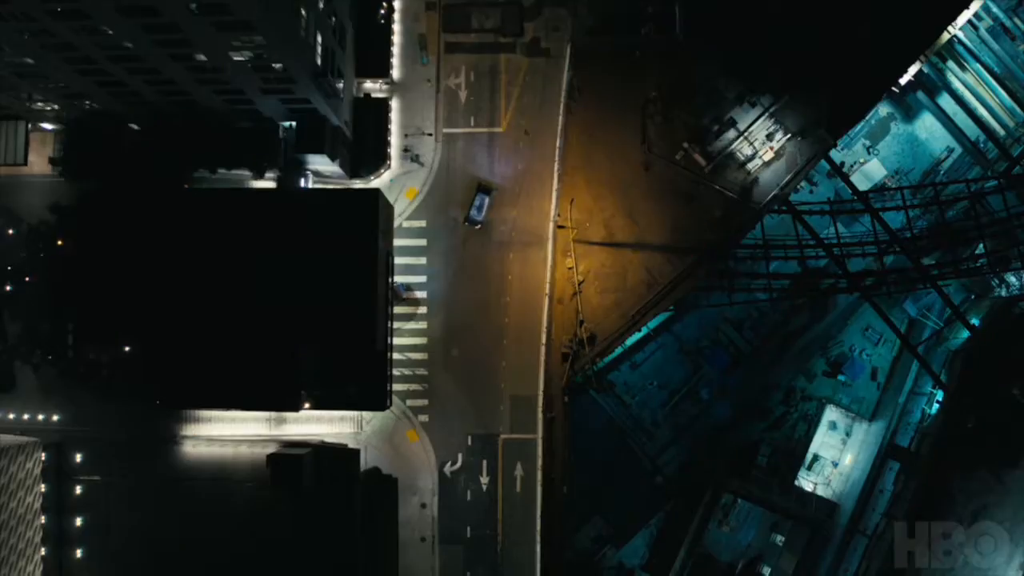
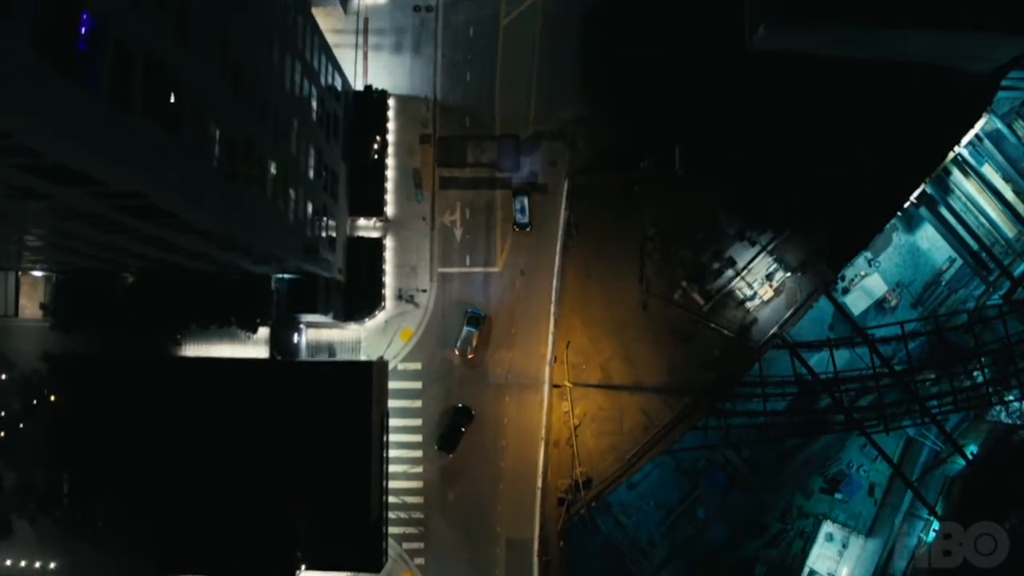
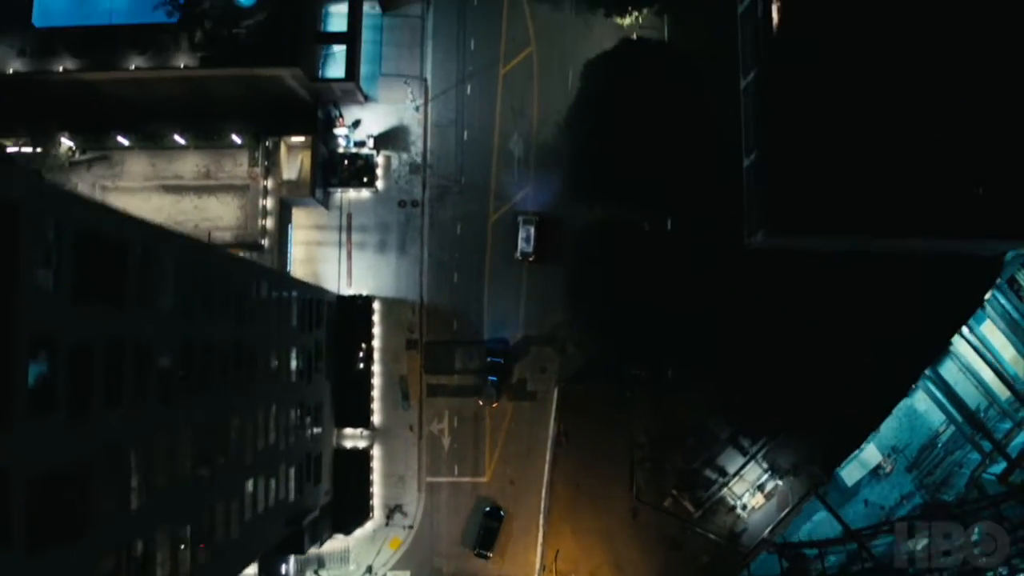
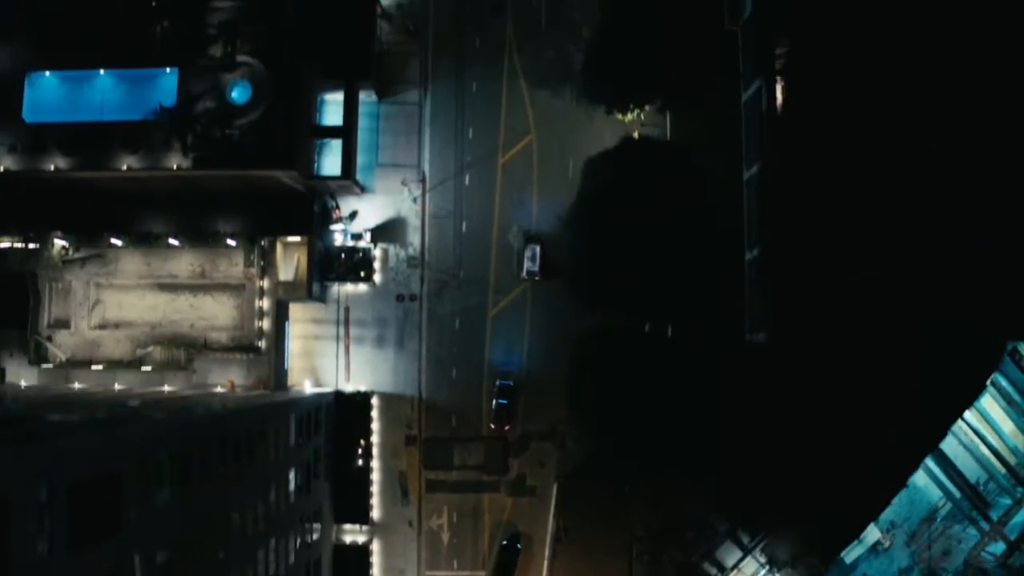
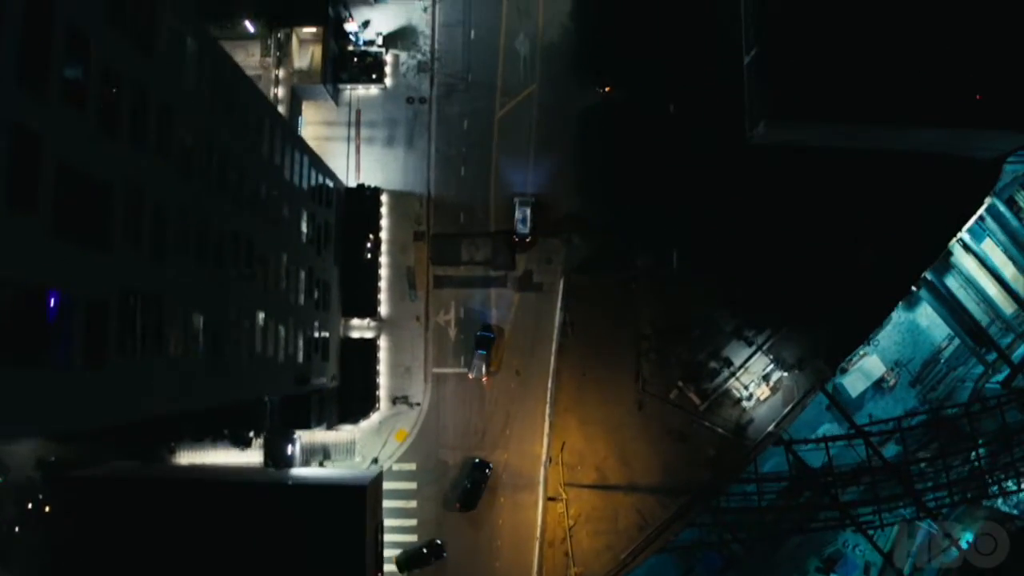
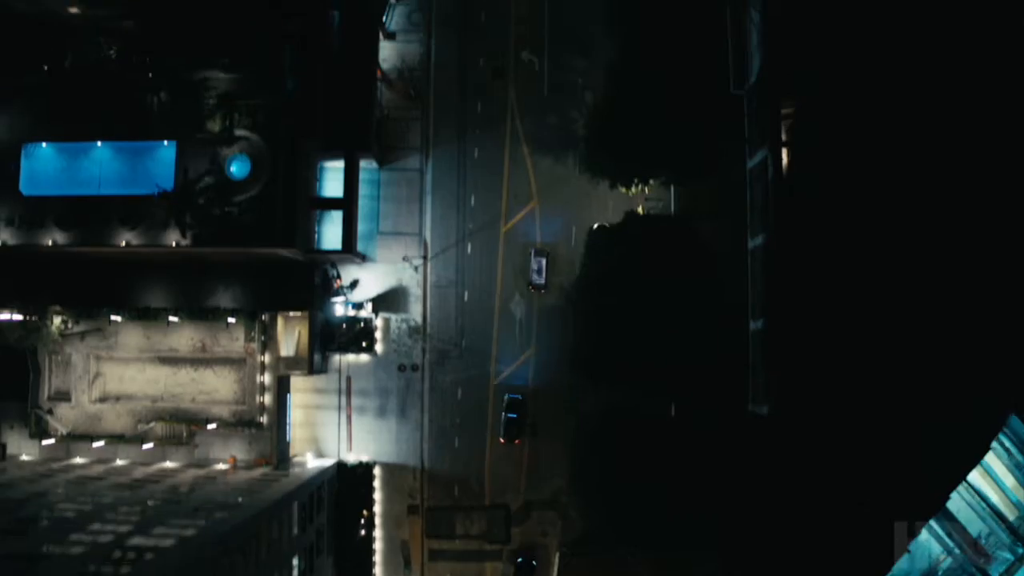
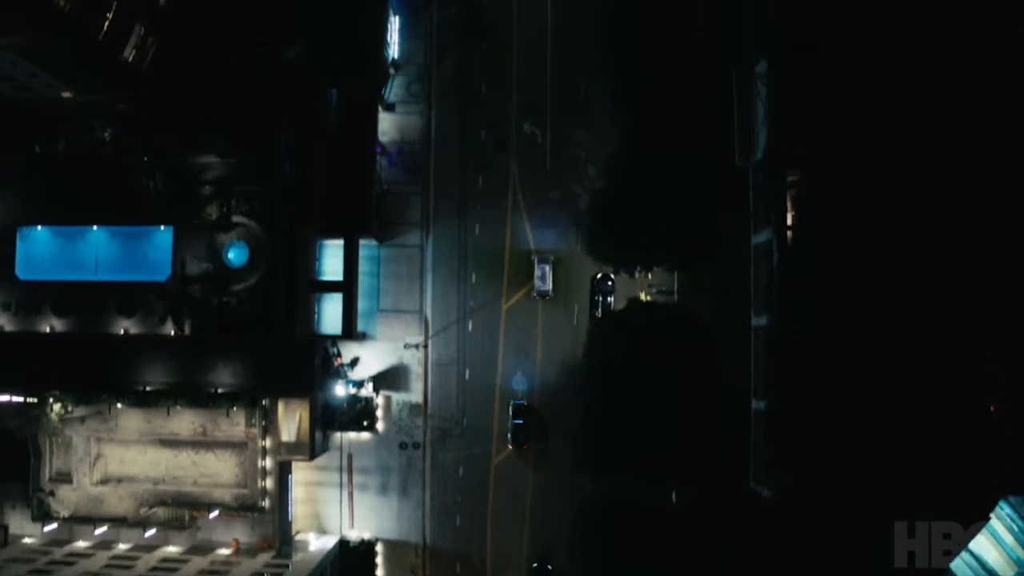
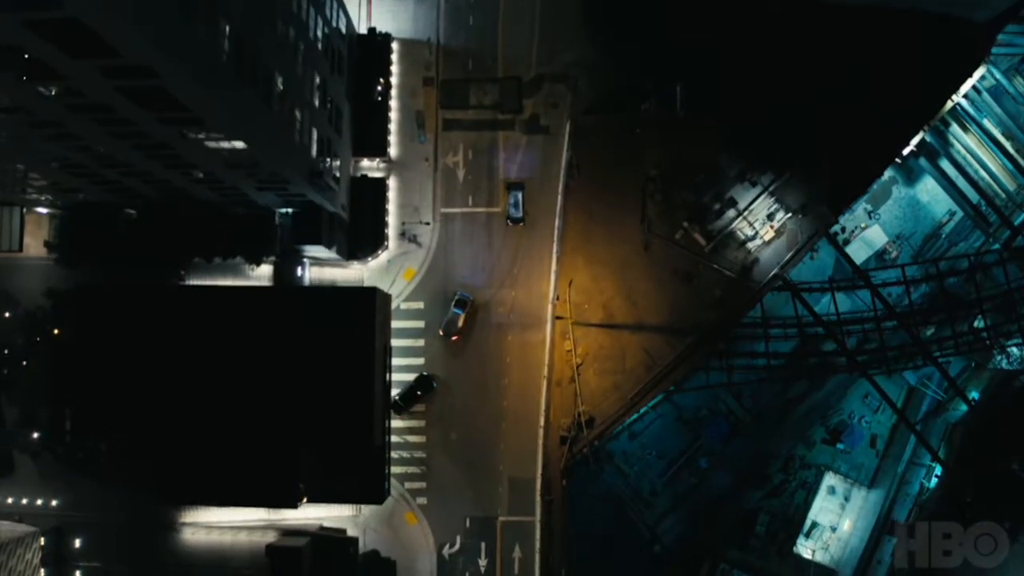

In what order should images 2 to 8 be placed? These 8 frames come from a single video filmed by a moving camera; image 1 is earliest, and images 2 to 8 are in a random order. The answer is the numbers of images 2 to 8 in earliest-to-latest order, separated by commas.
8, 2, 5, 3, 4, 6, 7
